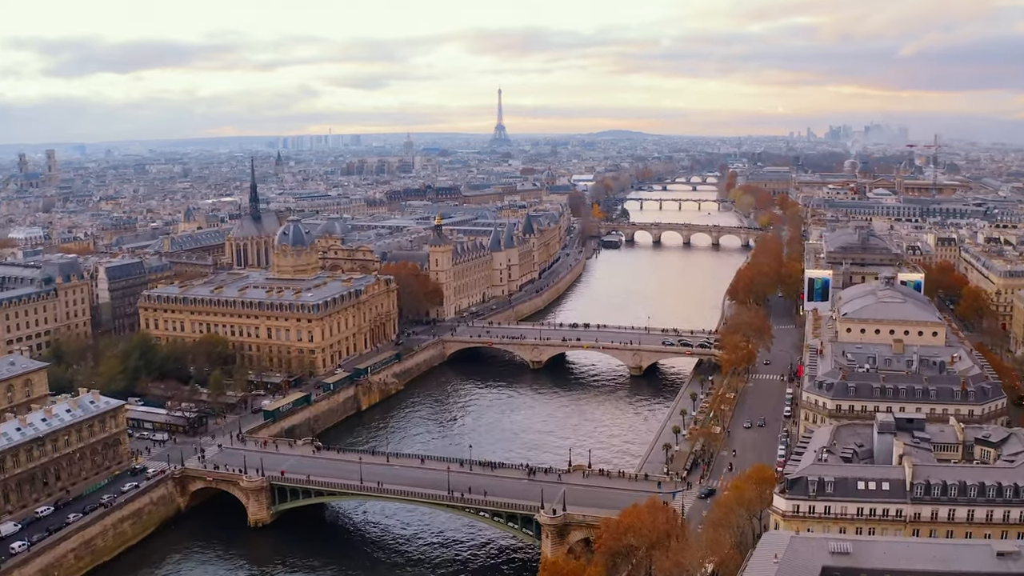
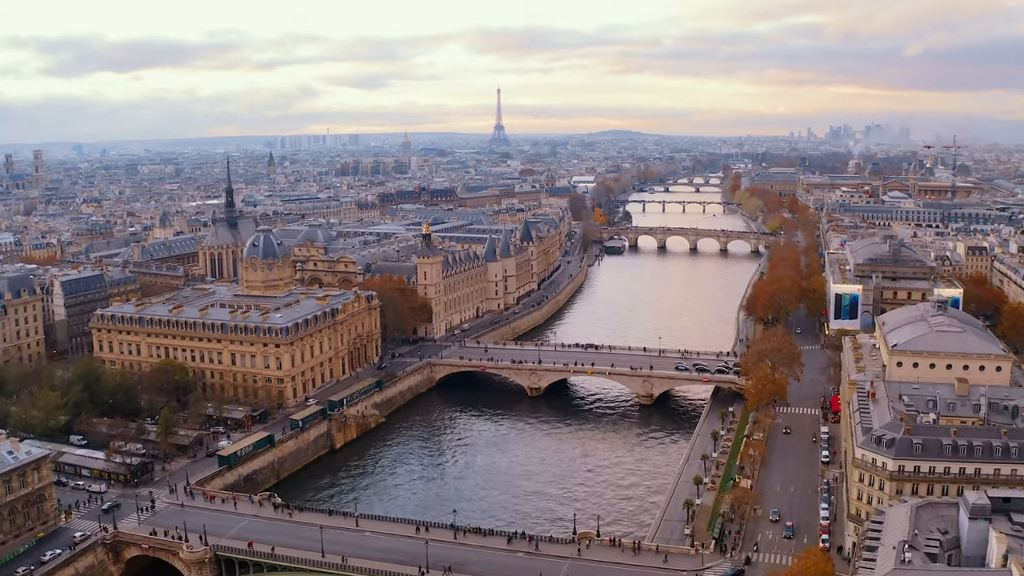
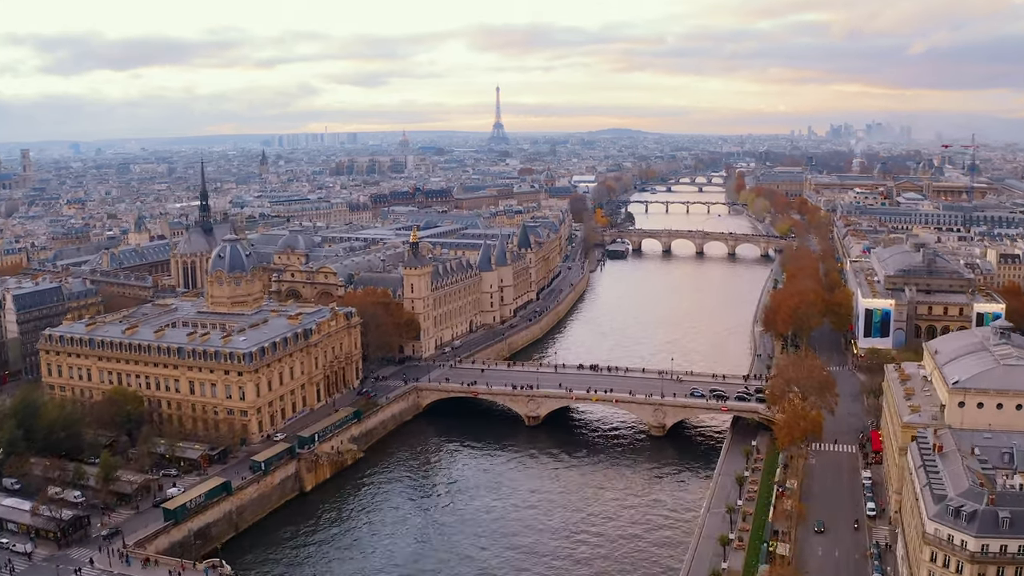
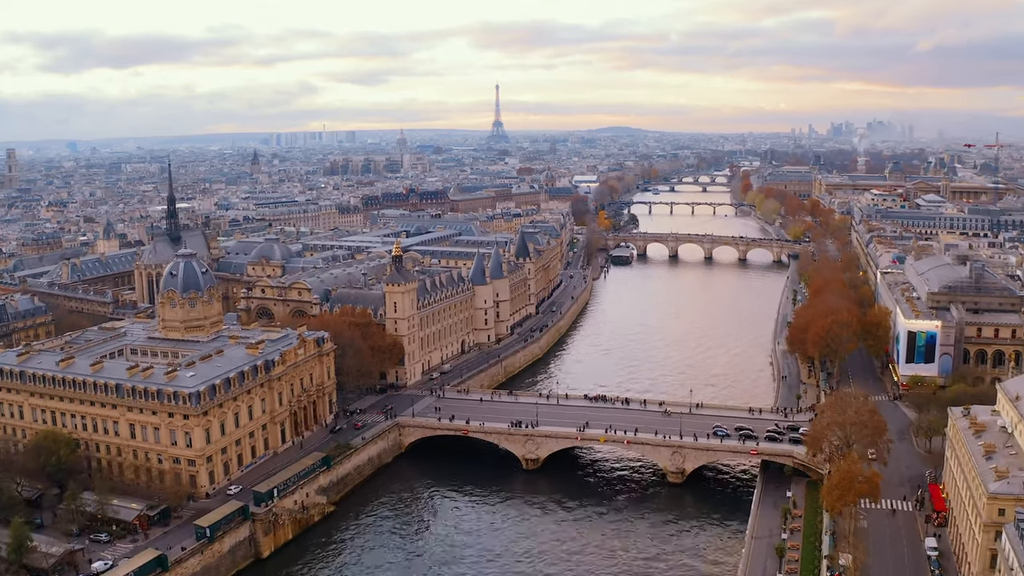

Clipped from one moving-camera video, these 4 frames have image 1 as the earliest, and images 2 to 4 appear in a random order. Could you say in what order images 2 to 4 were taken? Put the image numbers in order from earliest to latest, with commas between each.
2, 3, 4
